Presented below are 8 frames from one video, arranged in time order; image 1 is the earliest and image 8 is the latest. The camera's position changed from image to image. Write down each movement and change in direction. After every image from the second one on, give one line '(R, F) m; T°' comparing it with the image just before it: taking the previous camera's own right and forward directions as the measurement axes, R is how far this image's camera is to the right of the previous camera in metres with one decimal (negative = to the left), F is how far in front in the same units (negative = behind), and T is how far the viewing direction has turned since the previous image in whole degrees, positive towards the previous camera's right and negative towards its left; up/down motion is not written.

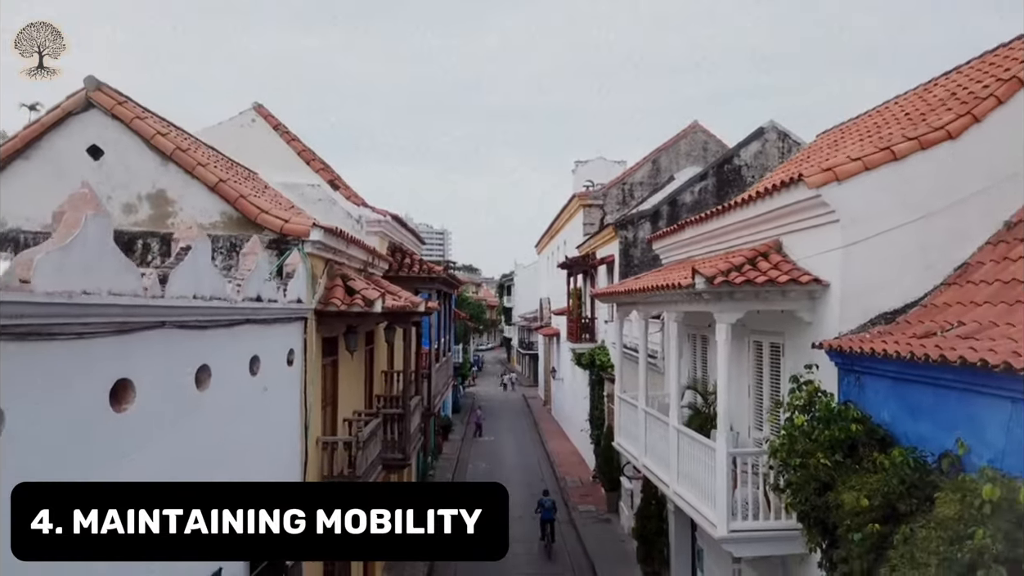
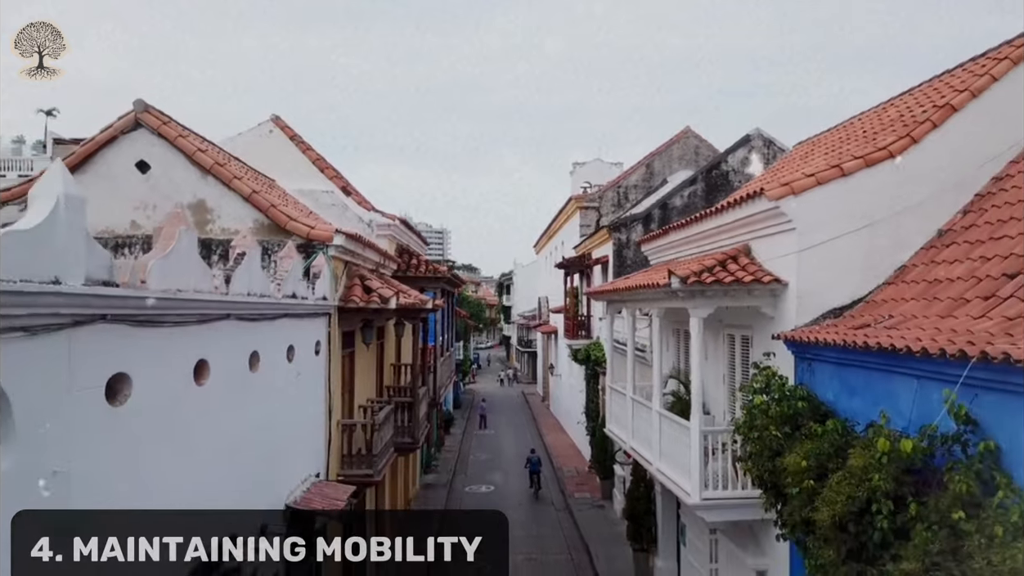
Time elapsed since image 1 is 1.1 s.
(0.0, -1.1) m; 0°
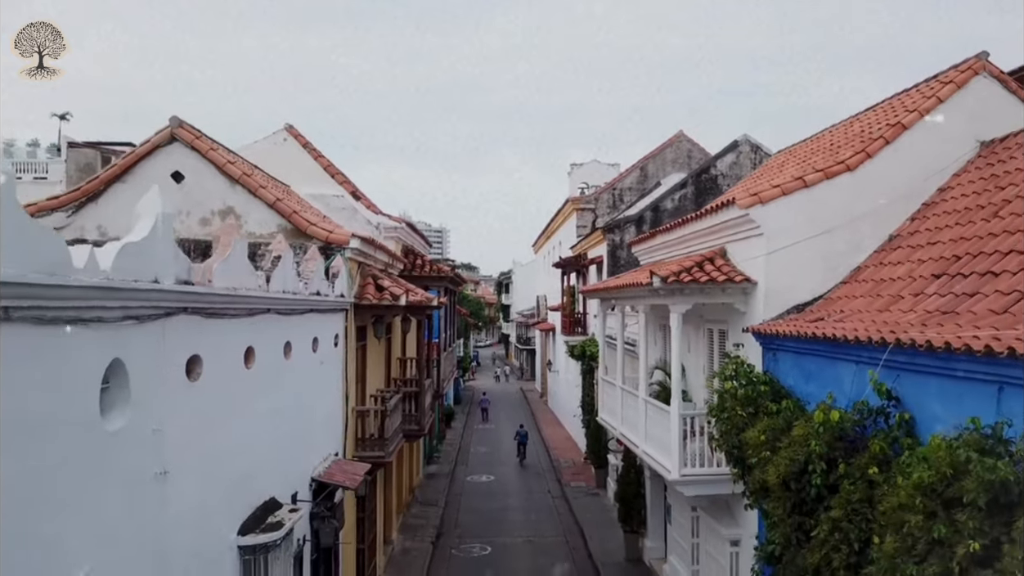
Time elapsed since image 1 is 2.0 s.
(0.0, -1.0) m; 0°
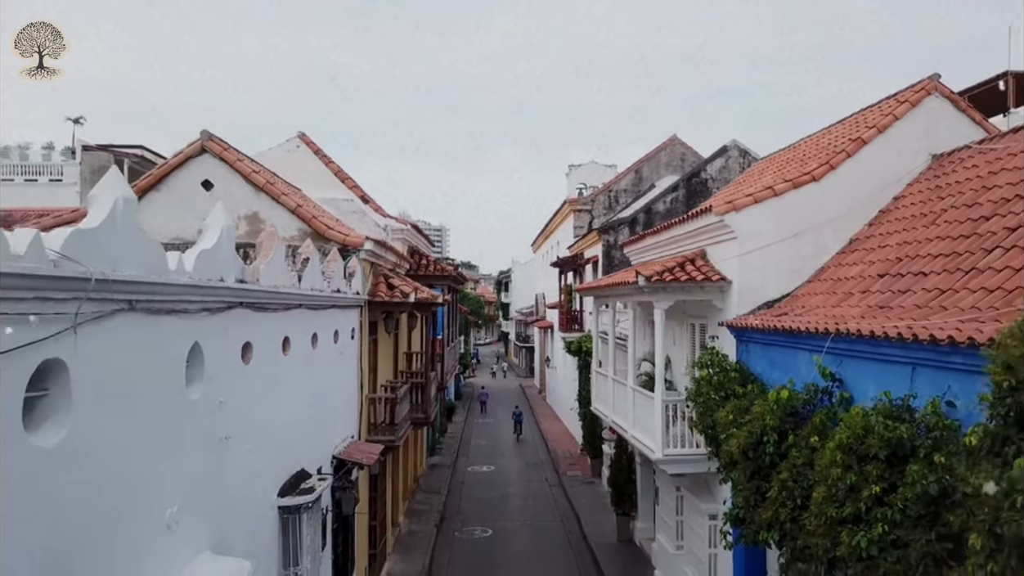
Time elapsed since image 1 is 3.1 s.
(0.0, -1.0) m; 0°
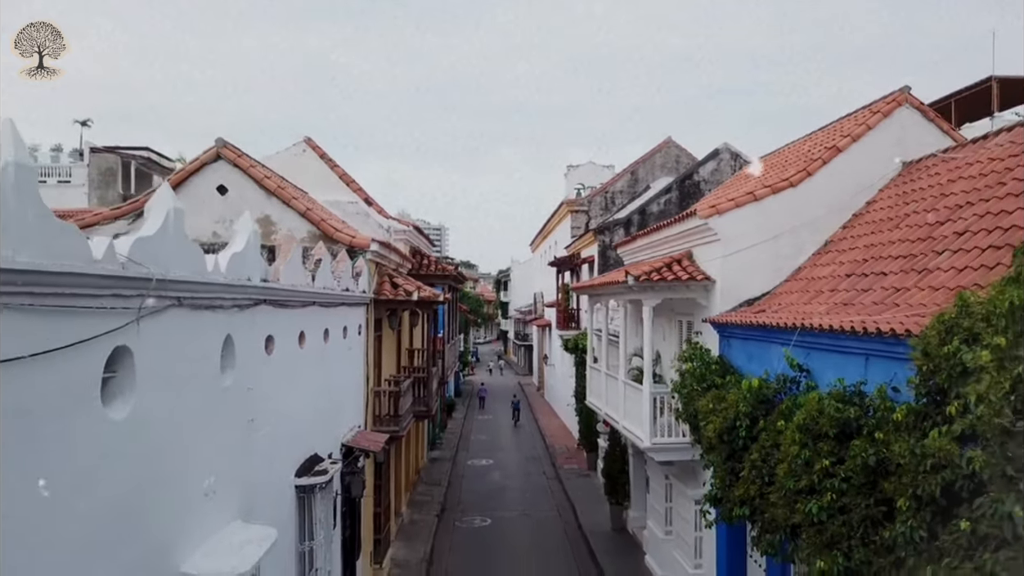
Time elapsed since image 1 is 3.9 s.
(0.0, -0.7) m; 0°
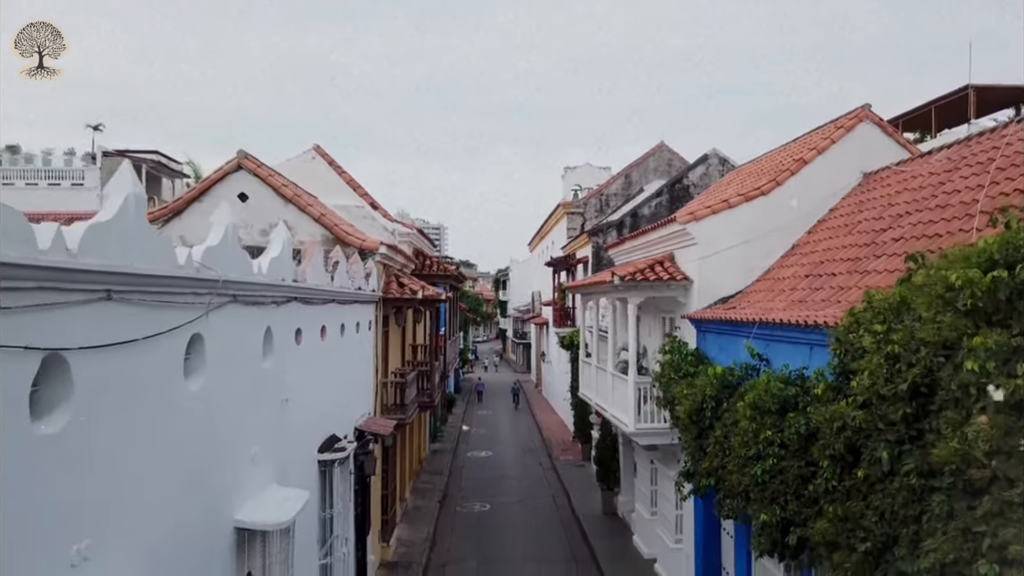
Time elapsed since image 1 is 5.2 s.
(0.0, -1.1) m; 0°
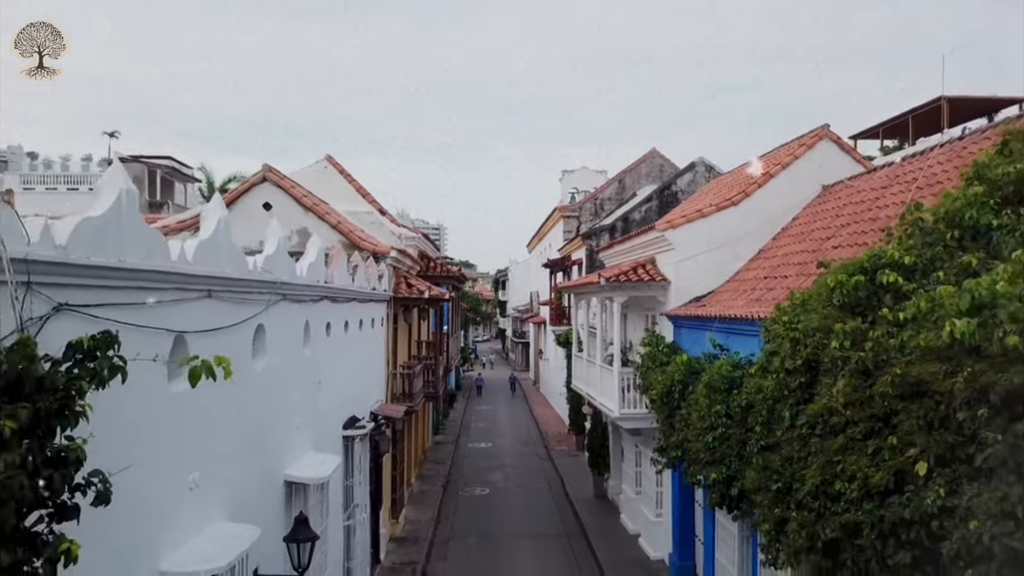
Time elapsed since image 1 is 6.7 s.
(0.0, -1.5) m; 0°
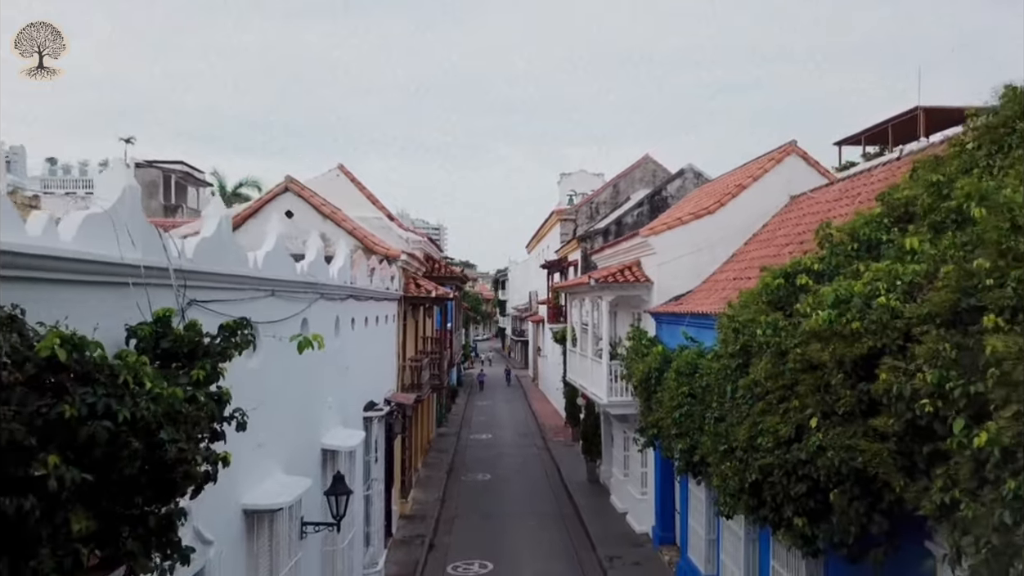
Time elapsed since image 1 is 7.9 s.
(0.0, -1.5) m; 0°
